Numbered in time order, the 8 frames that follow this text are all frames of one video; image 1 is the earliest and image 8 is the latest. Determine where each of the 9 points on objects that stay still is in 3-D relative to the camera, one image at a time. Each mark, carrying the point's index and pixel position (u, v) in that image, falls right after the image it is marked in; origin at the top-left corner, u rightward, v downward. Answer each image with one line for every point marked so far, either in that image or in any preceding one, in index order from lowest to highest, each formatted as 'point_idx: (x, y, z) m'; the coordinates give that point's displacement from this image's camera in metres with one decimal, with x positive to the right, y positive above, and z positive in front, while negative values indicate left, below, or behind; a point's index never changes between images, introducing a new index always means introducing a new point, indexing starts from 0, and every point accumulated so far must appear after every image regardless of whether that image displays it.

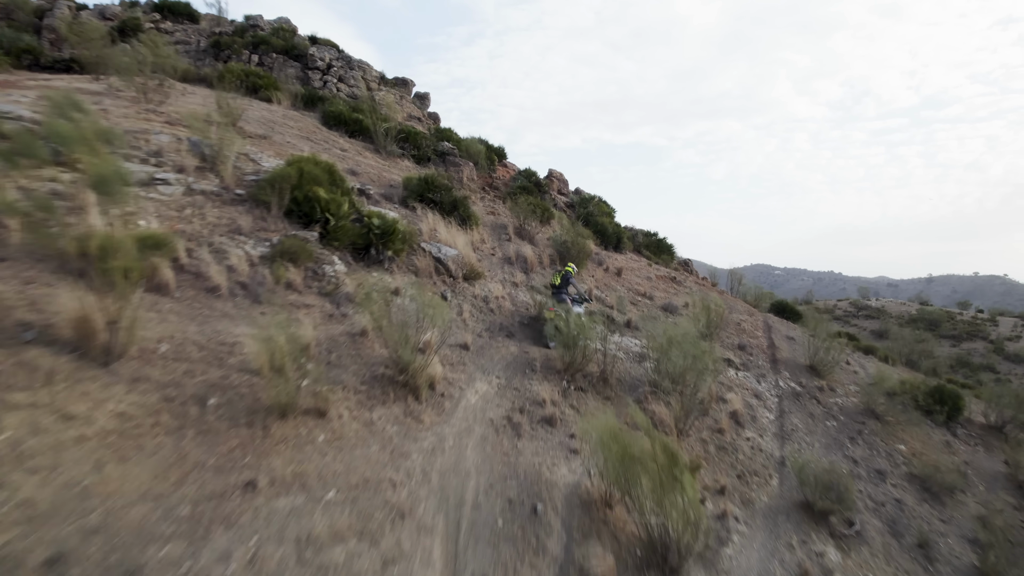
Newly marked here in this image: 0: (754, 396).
0: (+4.0, -1.8, +11.2) m
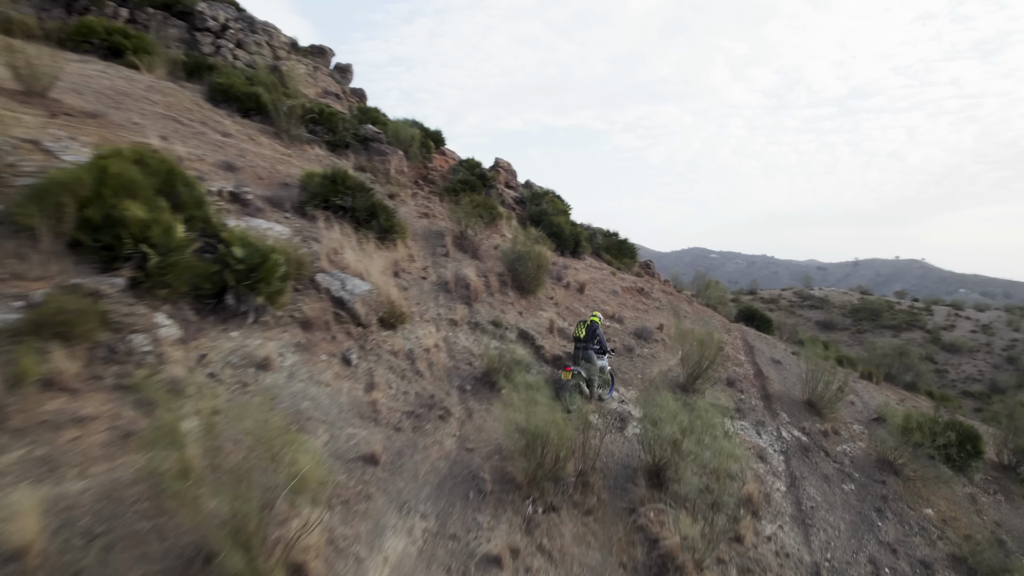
0: (+3.2, -2.2, +8.8) m
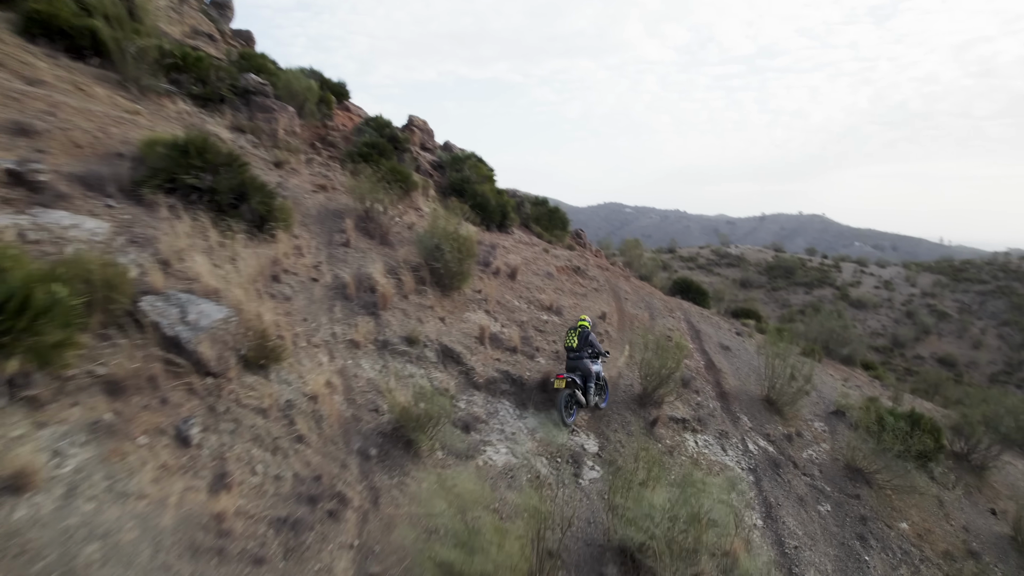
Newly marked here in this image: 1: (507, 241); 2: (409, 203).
0: (+2.4, -2.2, +7.4) m
1: (-0.1, +0.9, +12.4) m
2: (-1.6, +1.4, +10.9) m
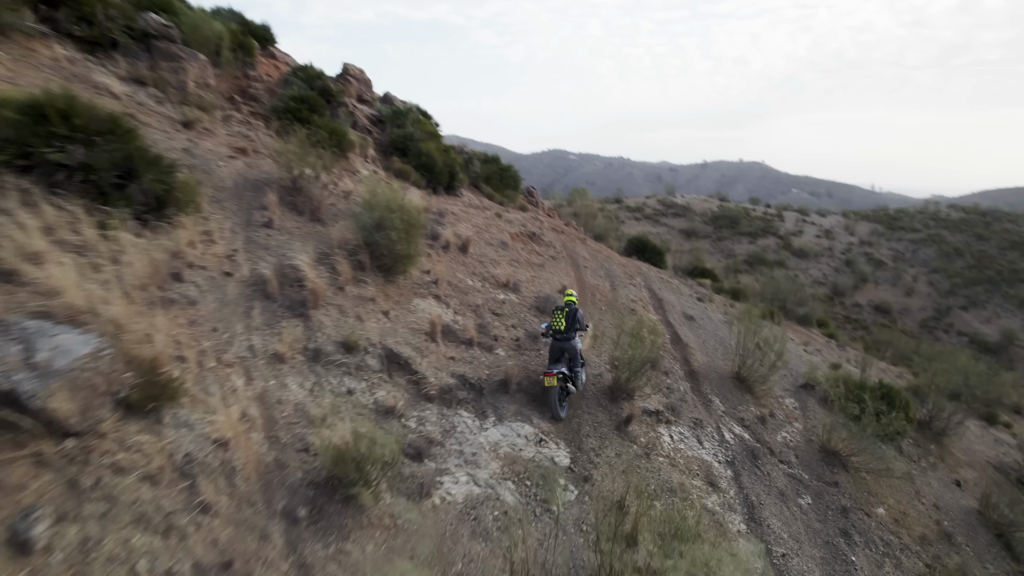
0: (+2.0, -2.0, +6.8) m
1: (-0.9, +1.4, +11.3) m
2: (-2.4, +1.7, +9.6) m
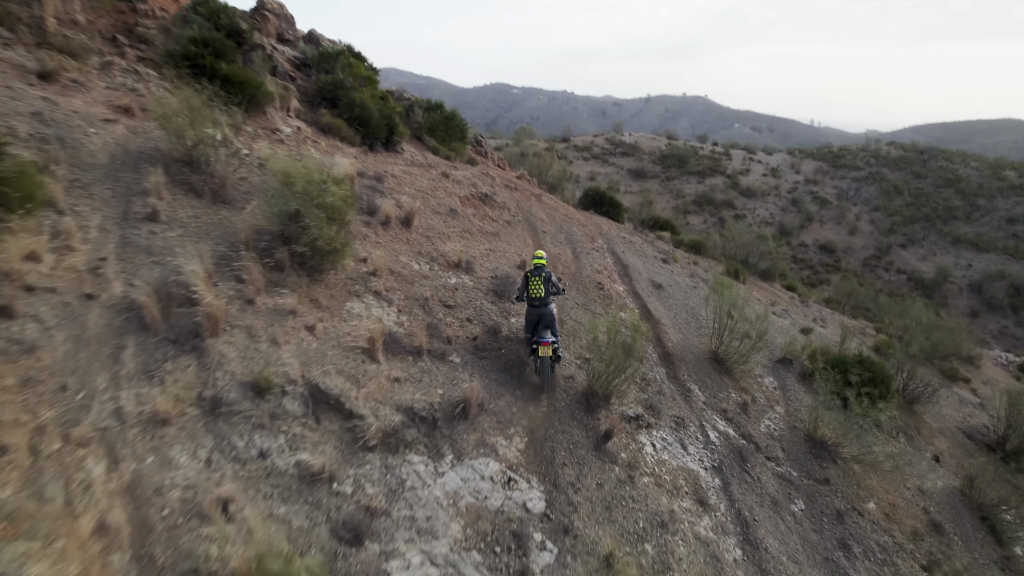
0: (+1.7, -1.9, +5.9) m
1: (-1.7, +1.8, +9.9) m
2: (-3.0, +1.9, +8.0) m
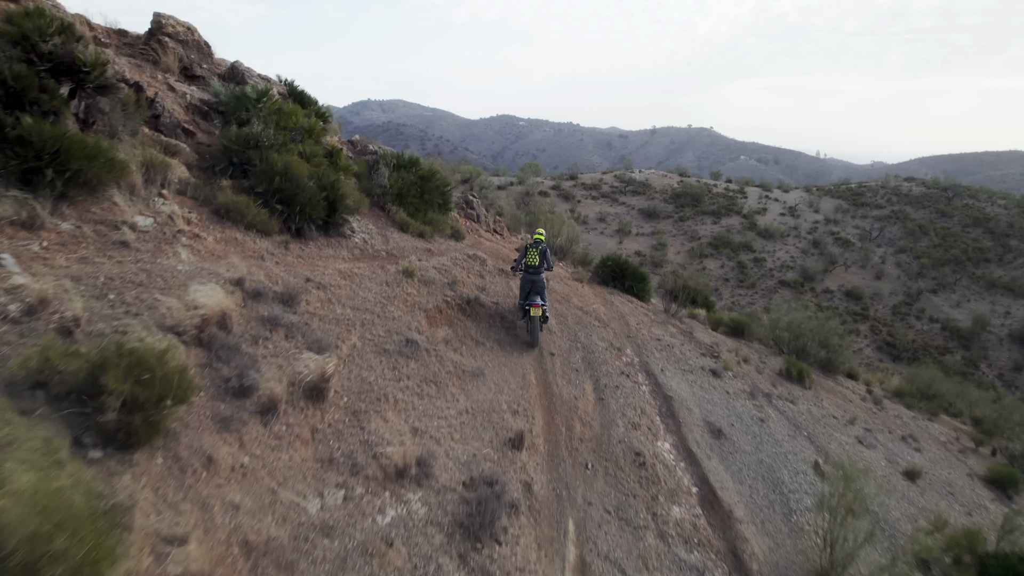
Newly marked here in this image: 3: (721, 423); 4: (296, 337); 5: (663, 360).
0: (+1.5, -3.3, +2.5) m
1: (-1.7, +0.2, +6.6) m
2: (-3.0, +0.5, +4.8) m
3: (+2.4, -1.5, +7.8) m
4: (-1.6, -0.3, +5.2) m
5: (+2.0, -0.9, +9.0) m
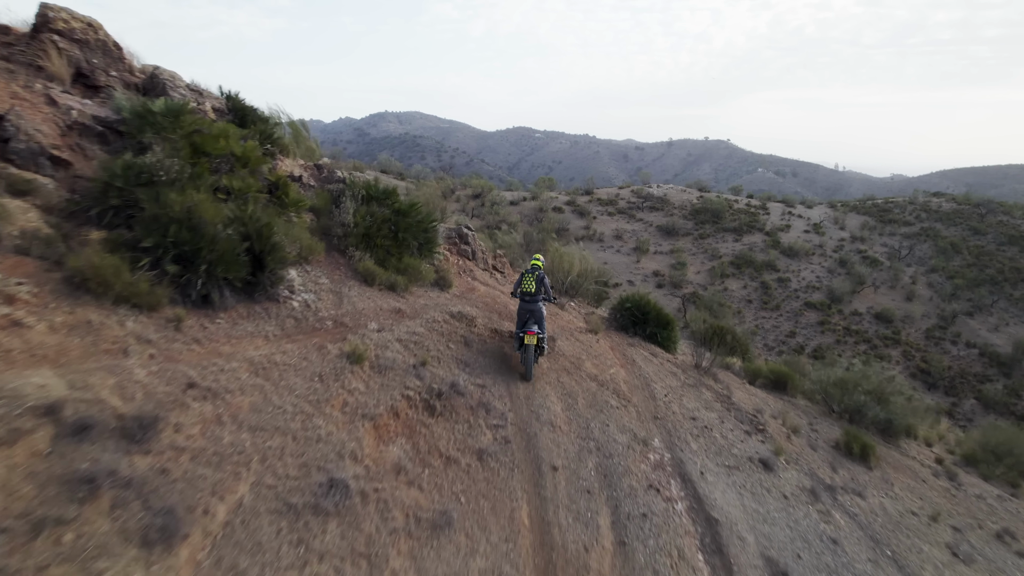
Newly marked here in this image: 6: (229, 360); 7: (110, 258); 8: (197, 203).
0: (+1.3, -3.9, +0.4) m
1: (-1.9, -0.5, +4.6) m
2: (-3.2, -0.2, +2.9) m
3: (+2.3, -2.2, +5.7) m
4: (-1.7, -0.9, +3.2) m
5: (+1.9, -1.7, +6.9) m
6: (-1.9, -0.4, +4.7) m
7: (-2.7, +0.2, +4.6) m
8: (-2.4, +0.6, +5.2) m
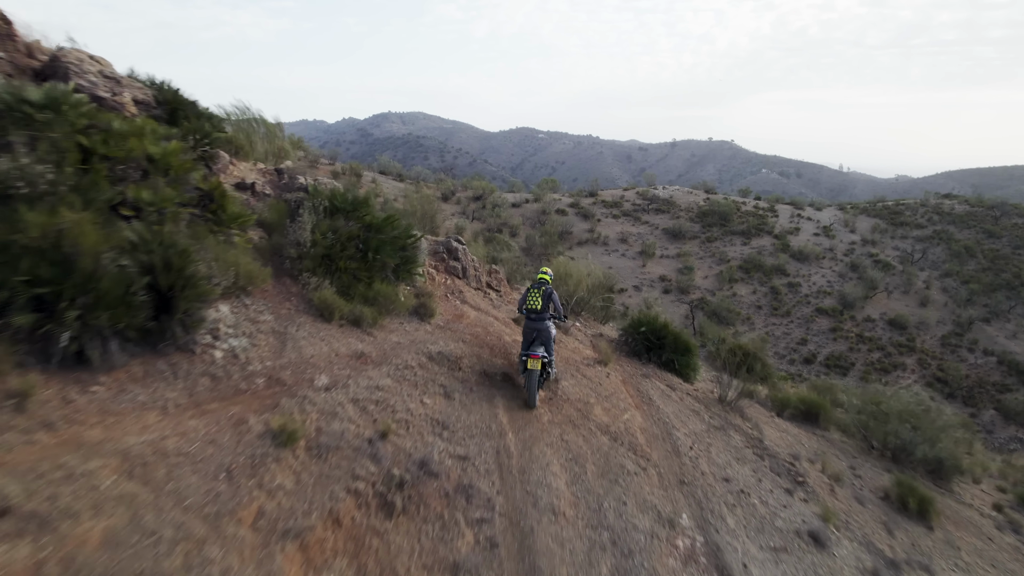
0: (+1.2, -4.2, -1.0) m
1: (-1.9, -0.8, +3.2) m
2: (-3.3, -0.5, +1.5) m
3: (+2.2, -2.5, +4.3) m
4: (-1.8, -1.2, +1.8) m
5: (+1.8, -2.0, +5.5) m
6: (-2.0, -0.7, +3.3) m
7: (-2.8, -0.1, +3.2) m
8: (-2.5, +0.3, +3.8) m
